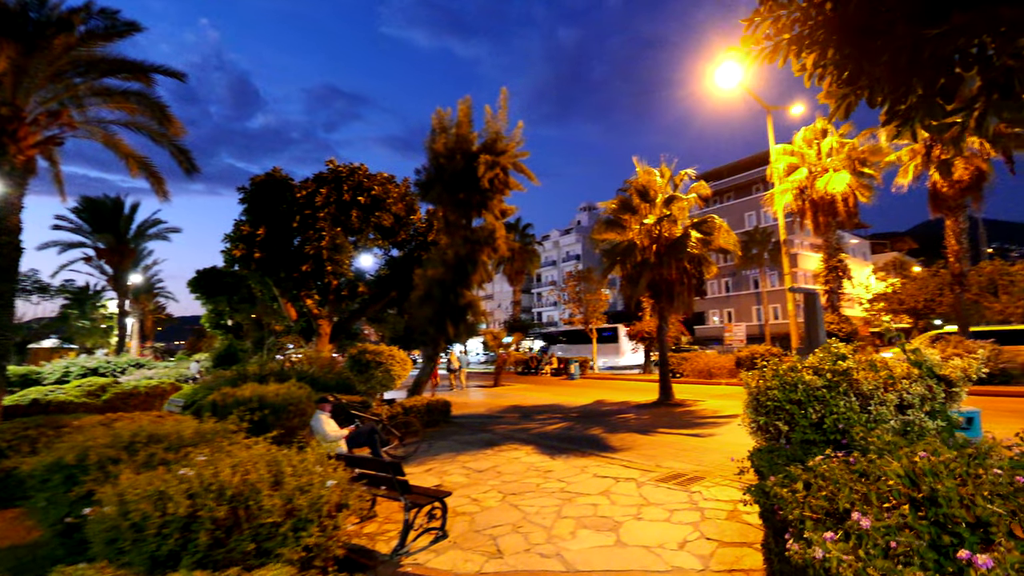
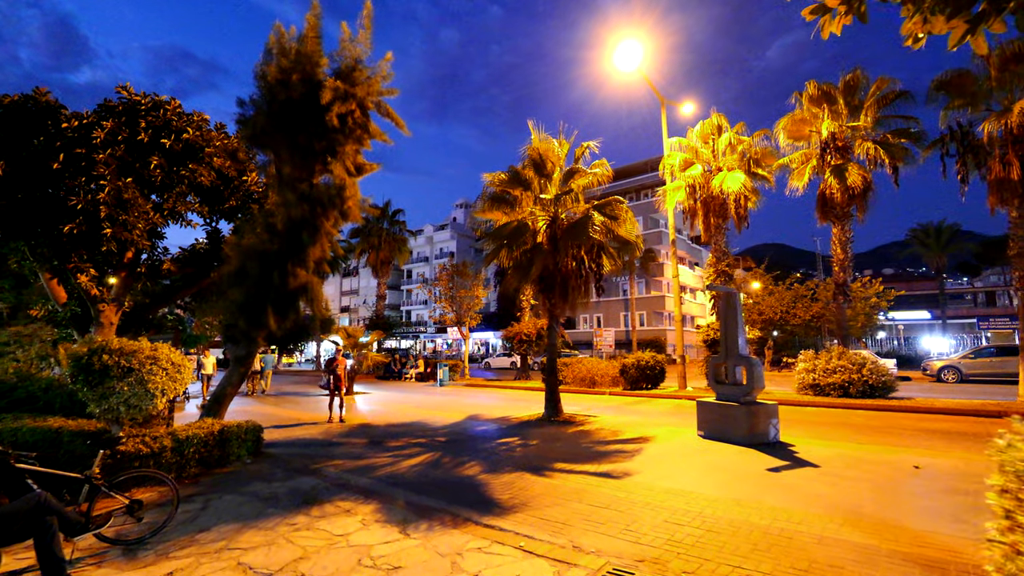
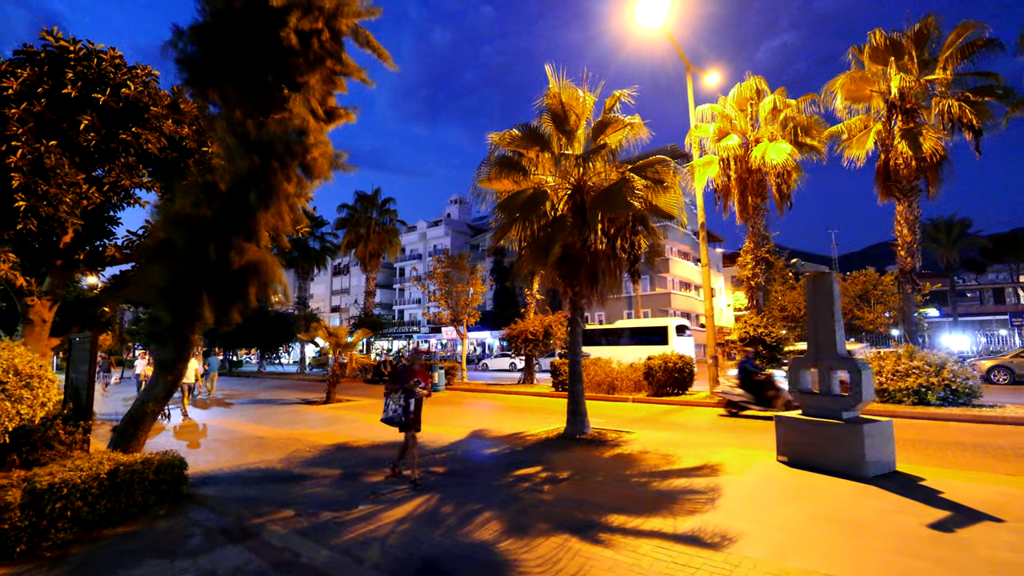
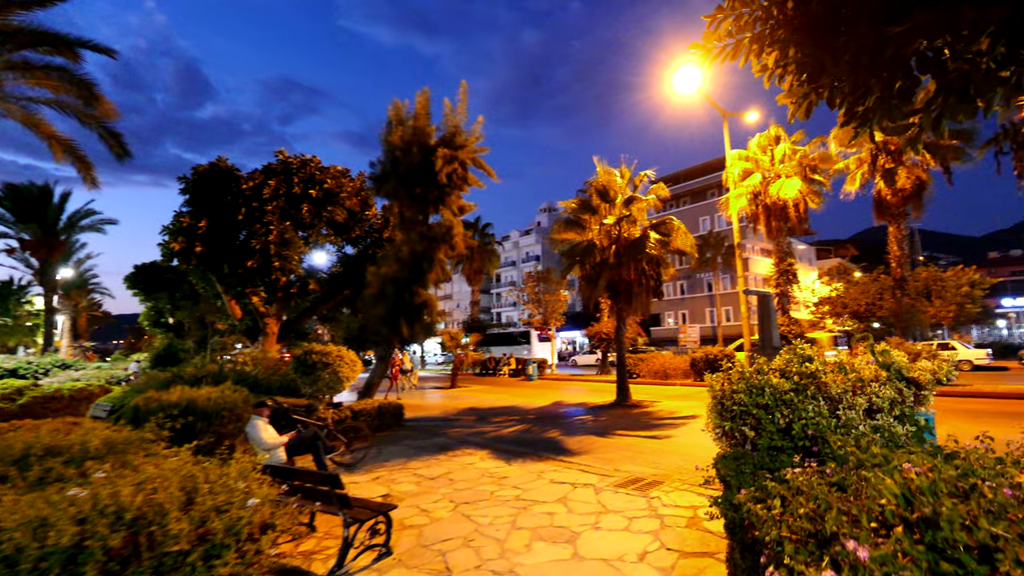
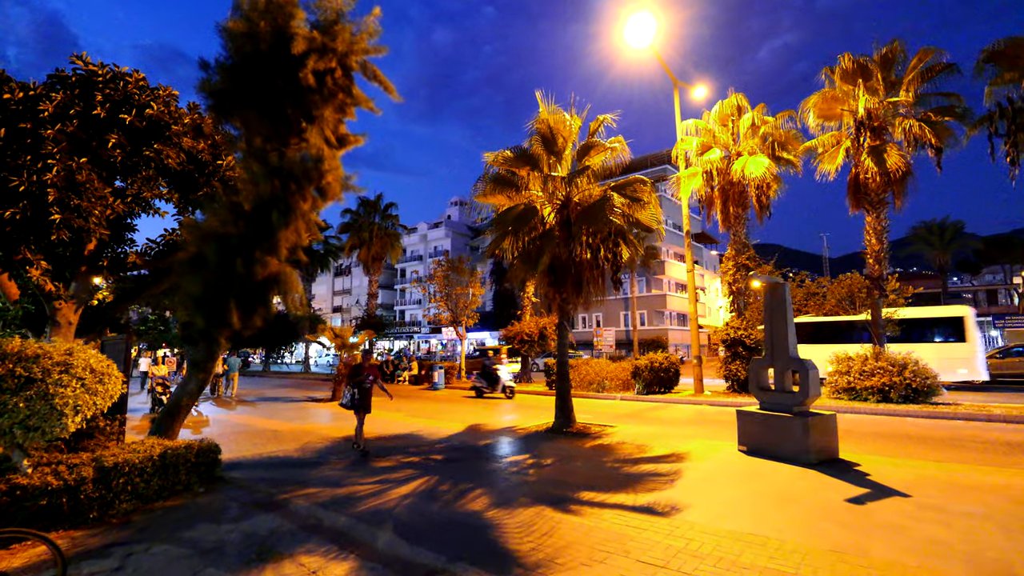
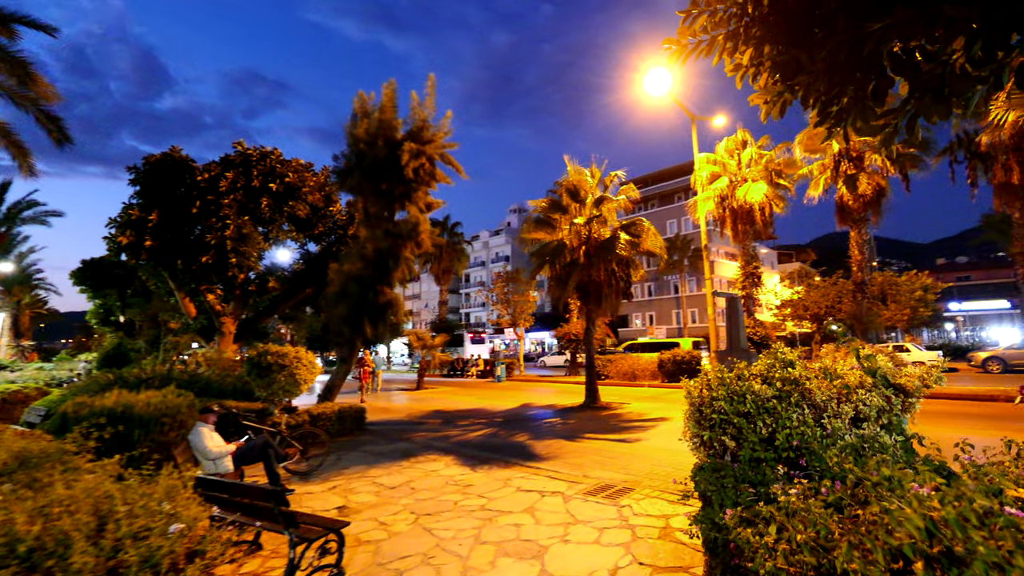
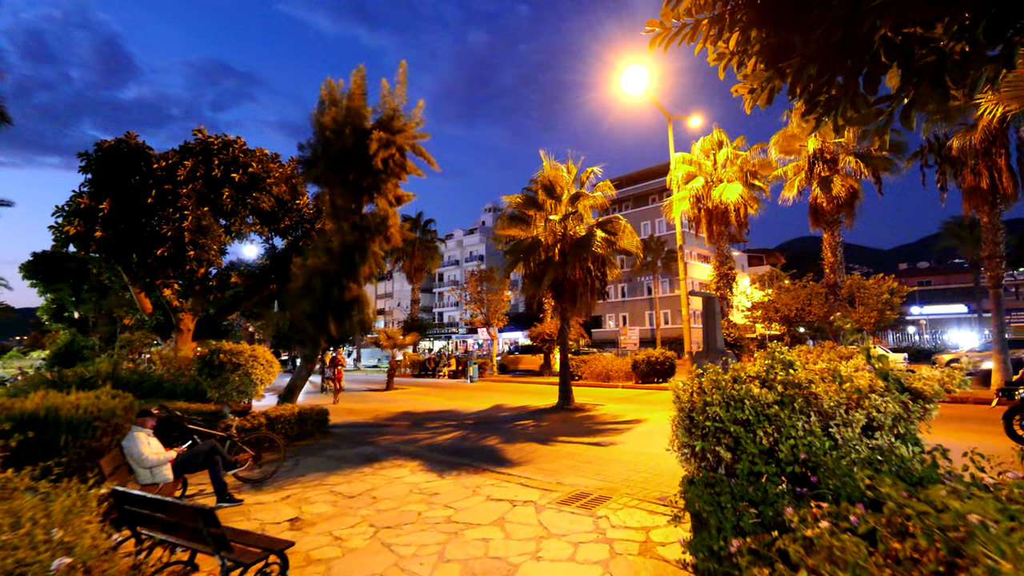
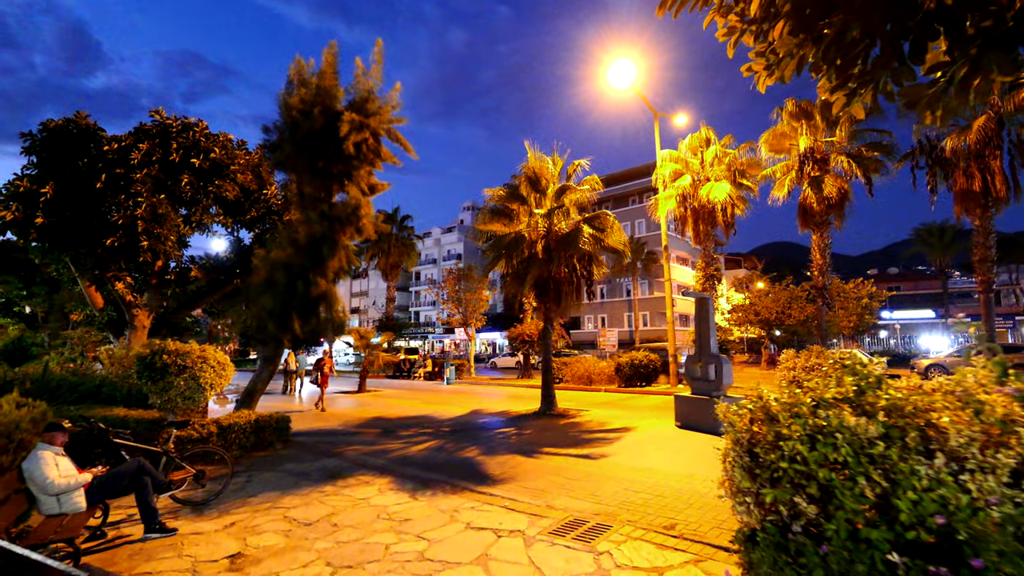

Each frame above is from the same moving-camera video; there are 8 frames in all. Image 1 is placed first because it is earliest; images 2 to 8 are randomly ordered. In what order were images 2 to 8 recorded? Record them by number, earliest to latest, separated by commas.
4, 6, 7, 8, 2, 5, 3
